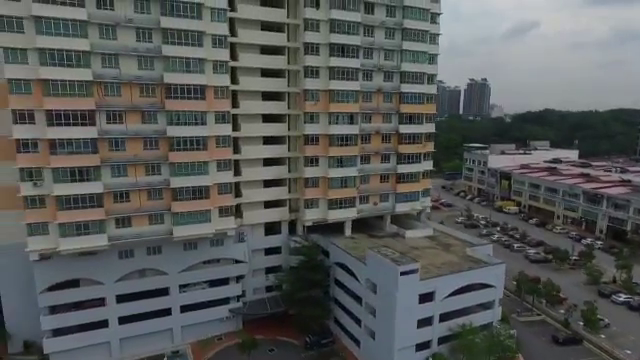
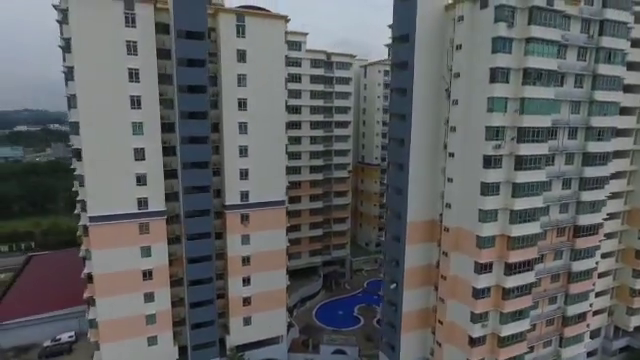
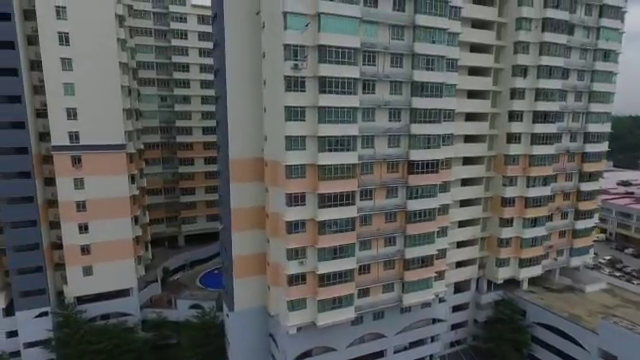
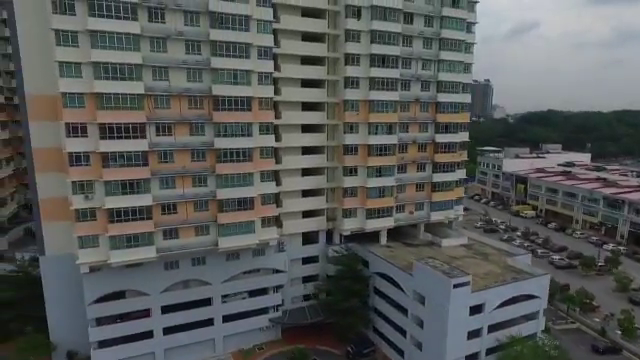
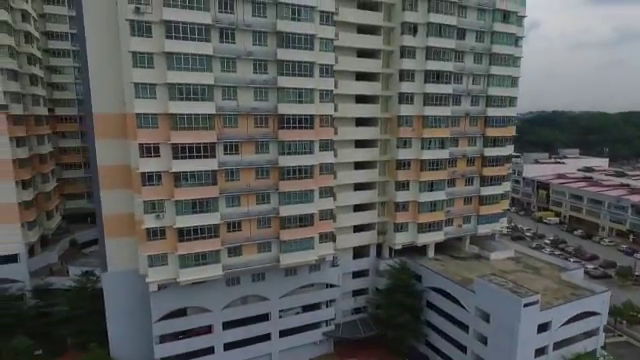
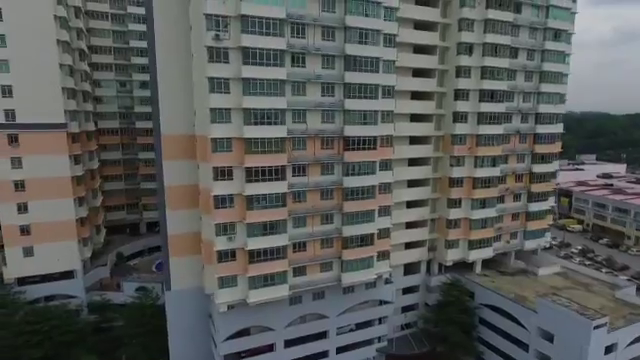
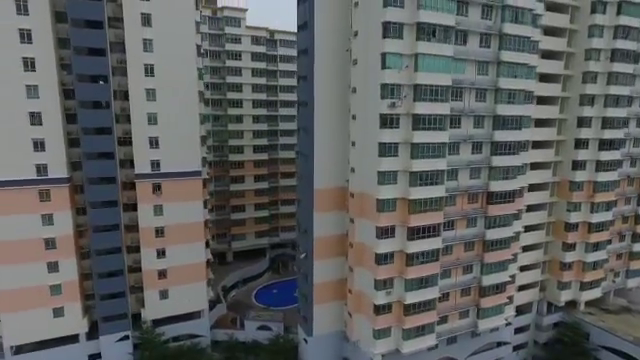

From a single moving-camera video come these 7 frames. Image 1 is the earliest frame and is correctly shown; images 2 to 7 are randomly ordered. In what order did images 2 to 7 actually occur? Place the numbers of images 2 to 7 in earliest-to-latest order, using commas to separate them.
4, 5, 6, 3, 7, 2
